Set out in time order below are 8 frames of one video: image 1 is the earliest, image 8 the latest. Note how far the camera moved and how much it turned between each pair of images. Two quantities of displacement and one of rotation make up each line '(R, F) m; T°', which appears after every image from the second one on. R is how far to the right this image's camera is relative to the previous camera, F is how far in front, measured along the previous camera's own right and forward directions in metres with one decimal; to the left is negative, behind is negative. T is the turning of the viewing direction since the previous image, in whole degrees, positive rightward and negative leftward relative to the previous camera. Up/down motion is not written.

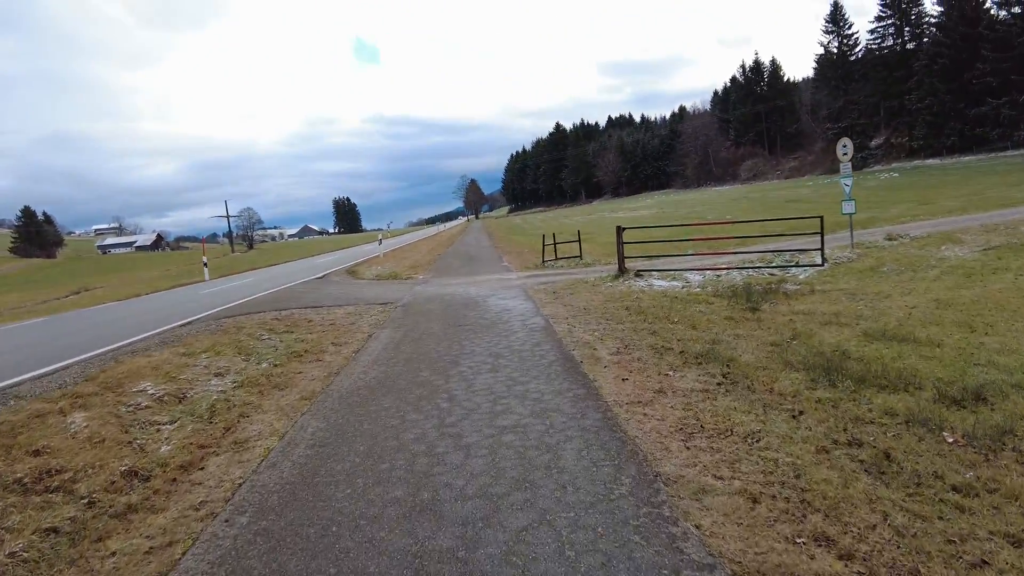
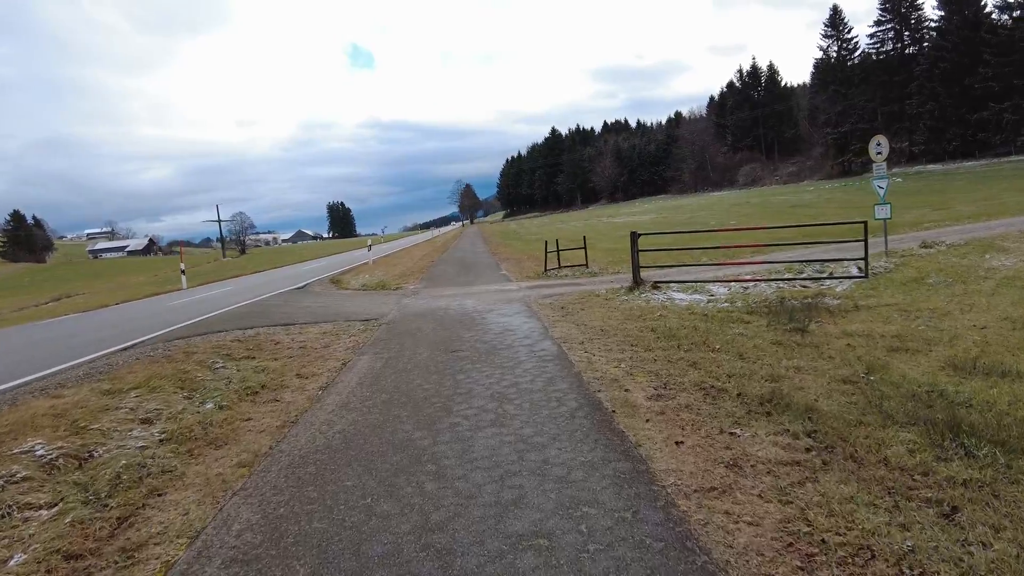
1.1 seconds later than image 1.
(-0.1, +1.5) m; 0°
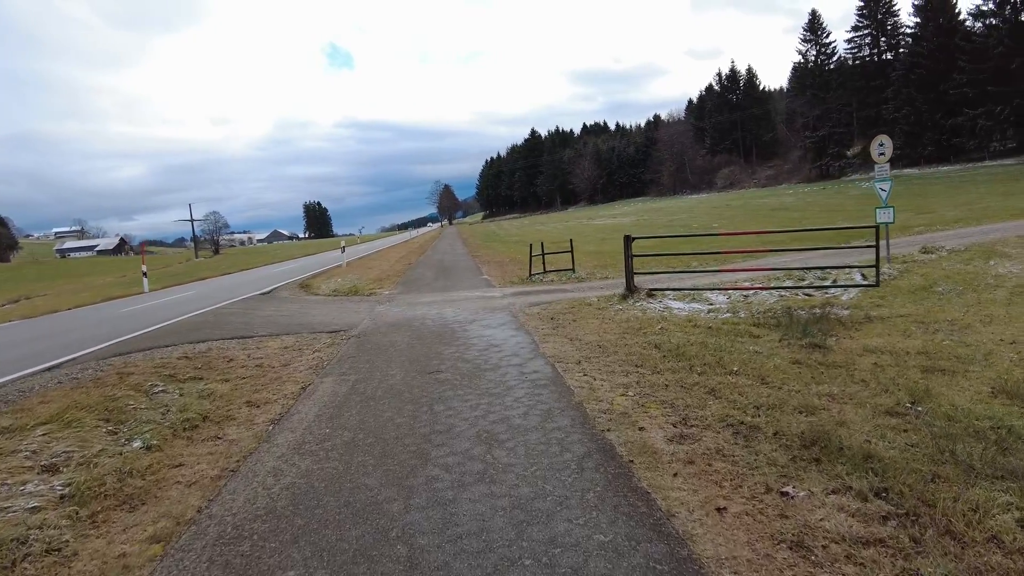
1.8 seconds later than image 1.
(-0.1, +0.9) m; +2°
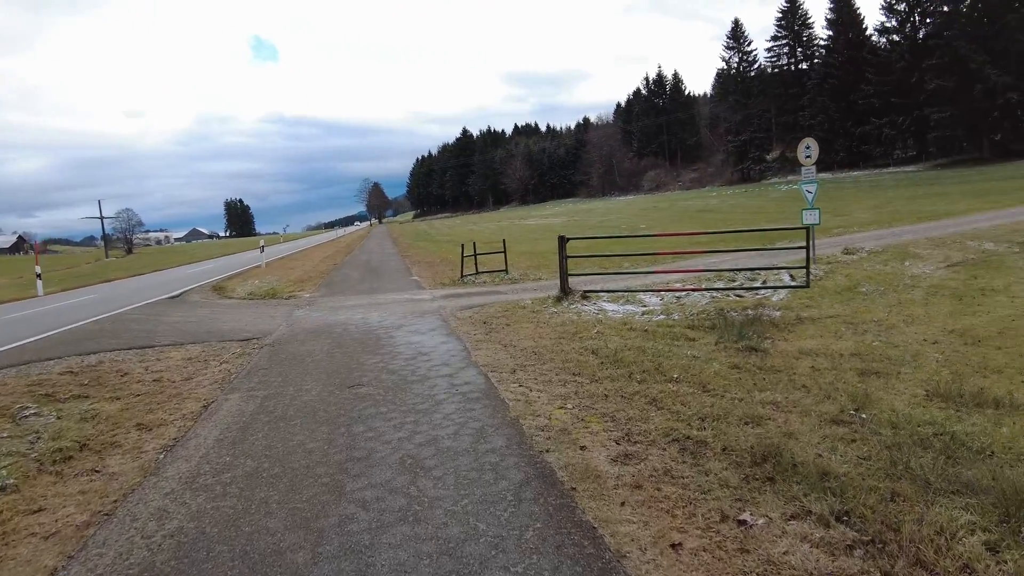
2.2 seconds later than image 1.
(0.0, +0.4) m; +6°
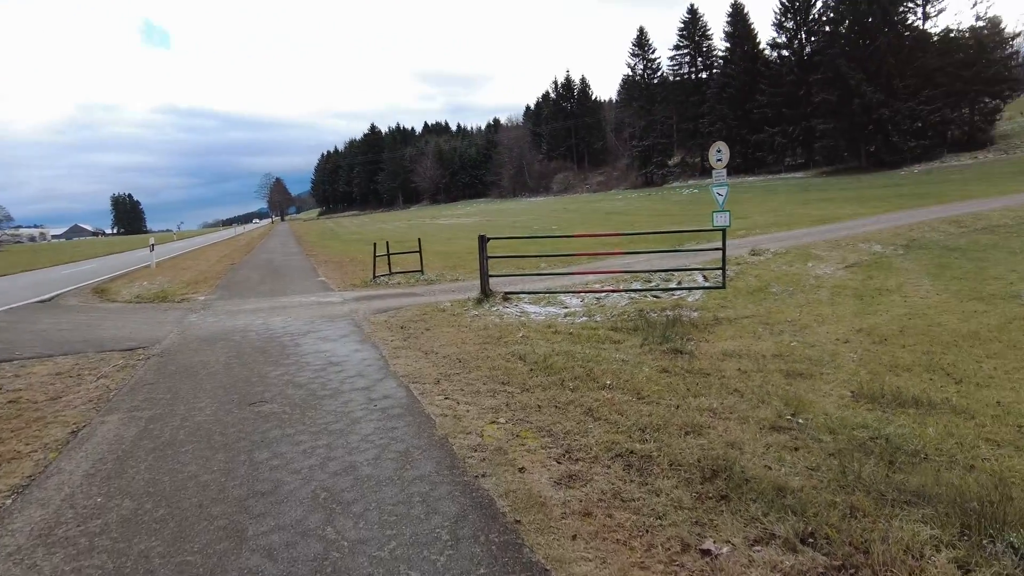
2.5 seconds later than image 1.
(-0.1, +0.4) m; +8°
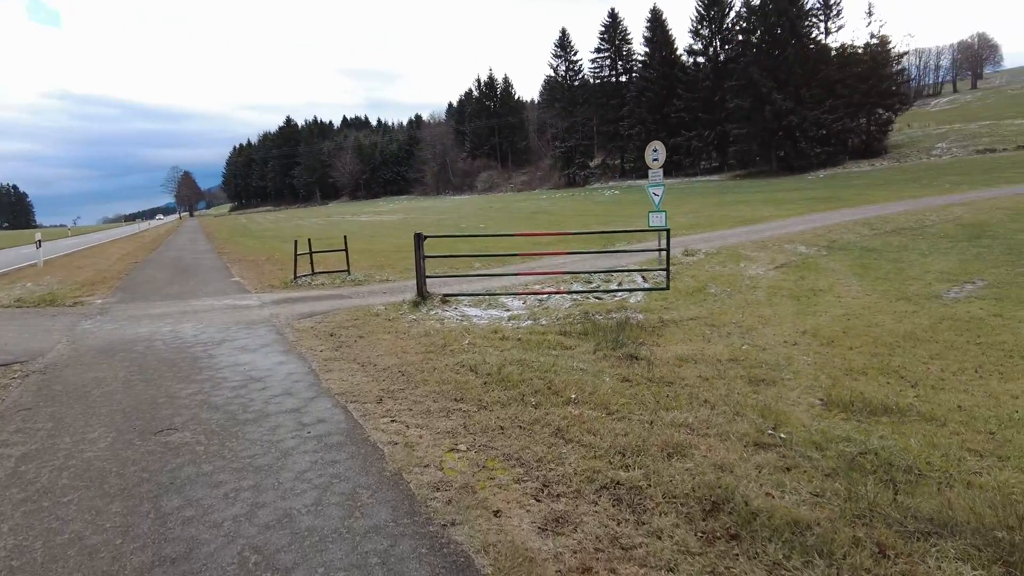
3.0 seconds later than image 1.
(-0.2, +0.6) m; +7°
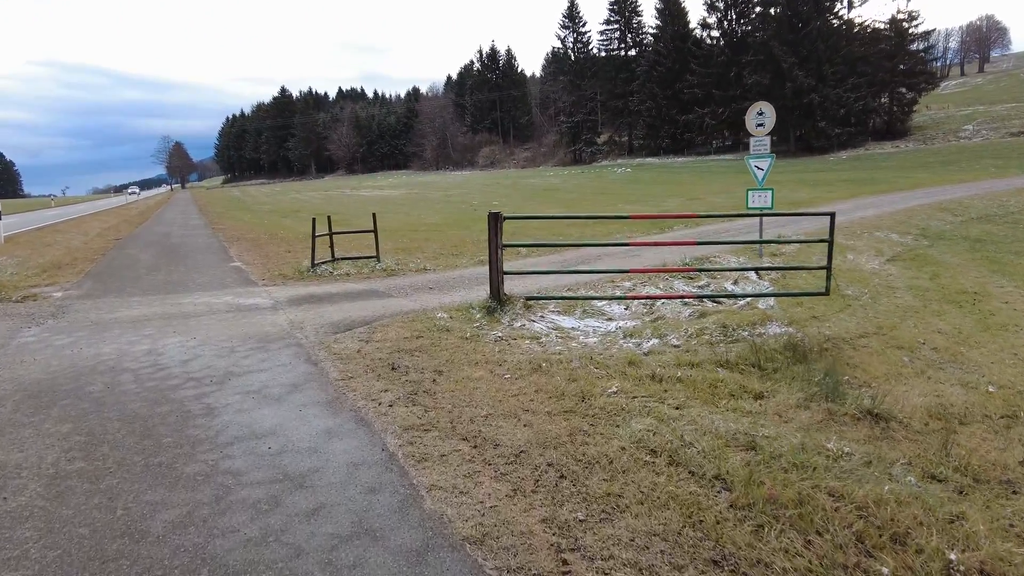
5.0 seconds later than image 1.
(-1.2, +2.5) m; +1°
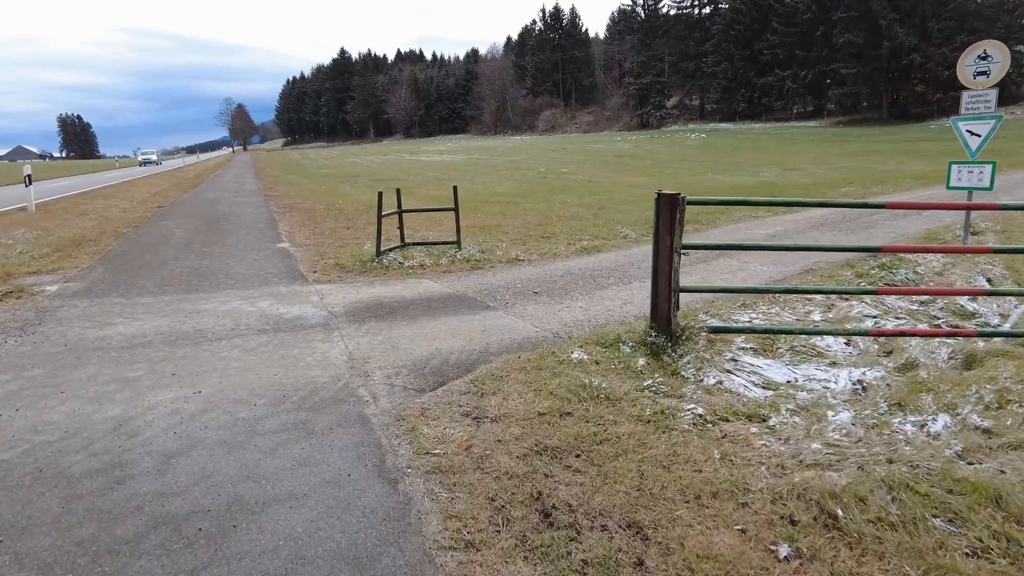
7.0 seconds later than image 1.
(-0.8, +2.4) m; -5°
